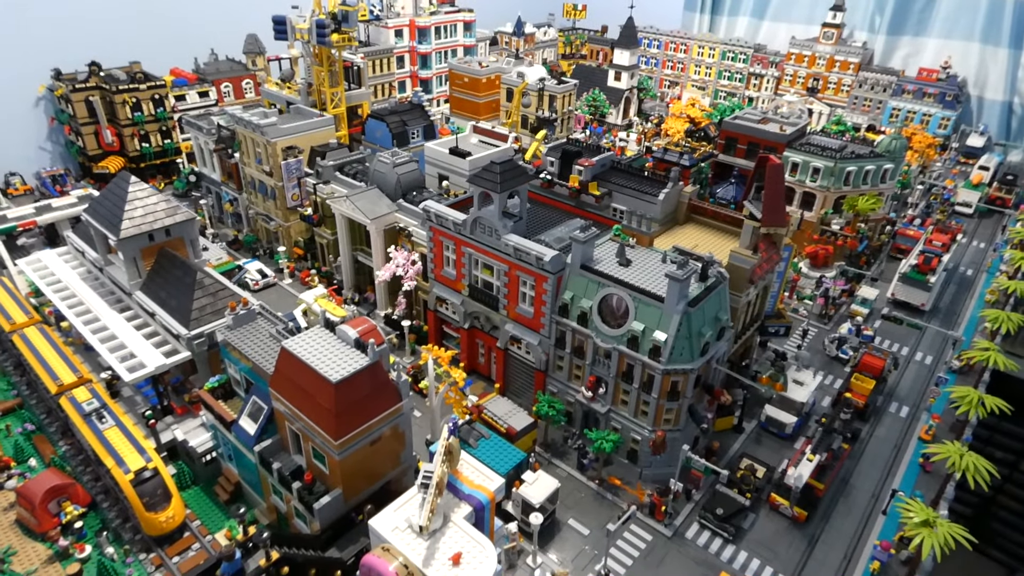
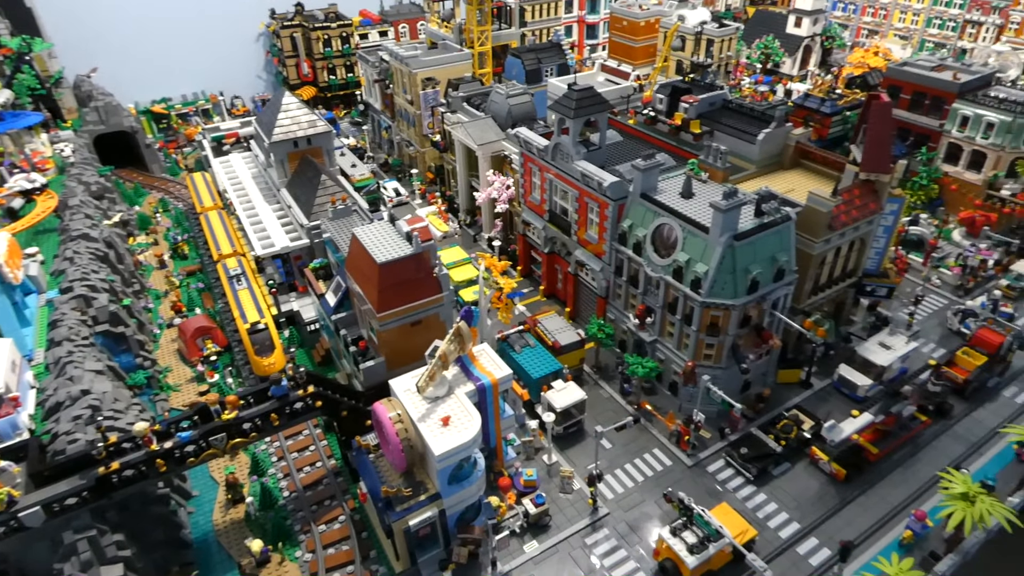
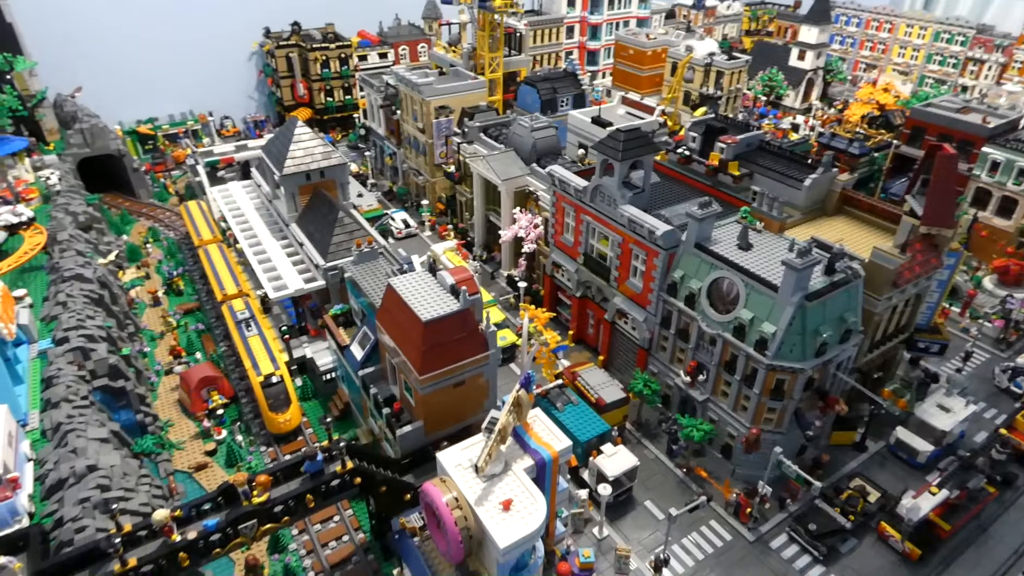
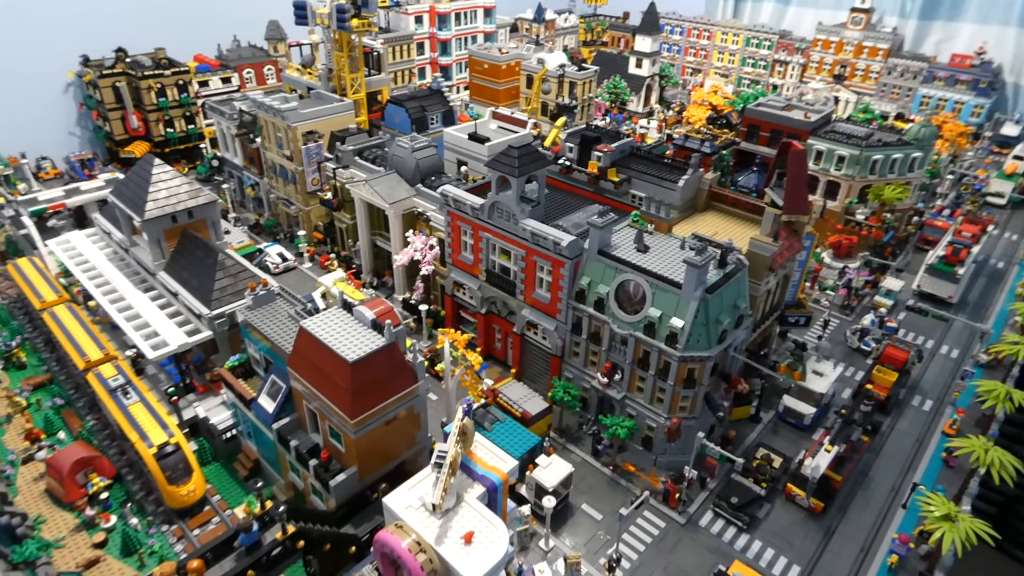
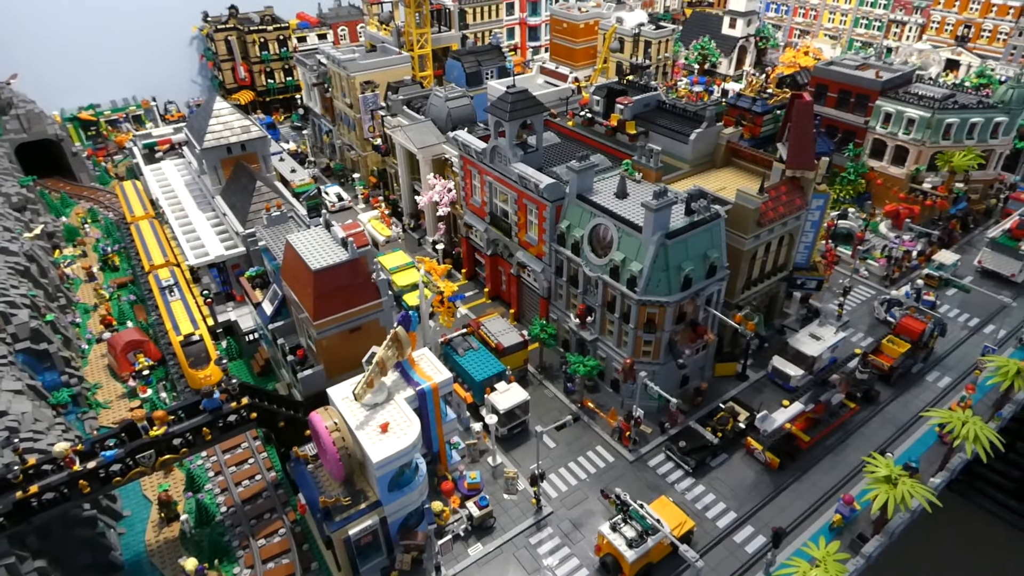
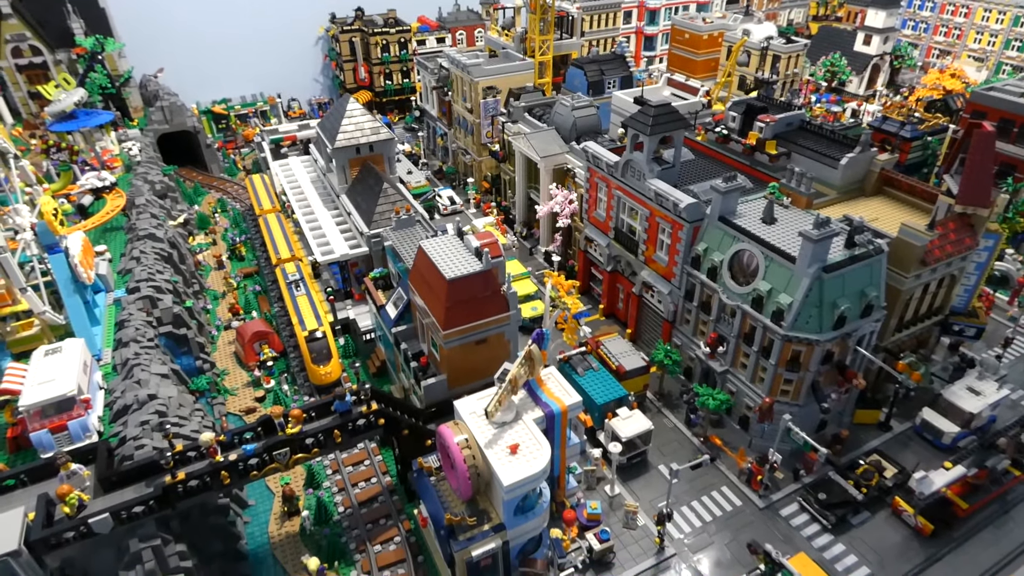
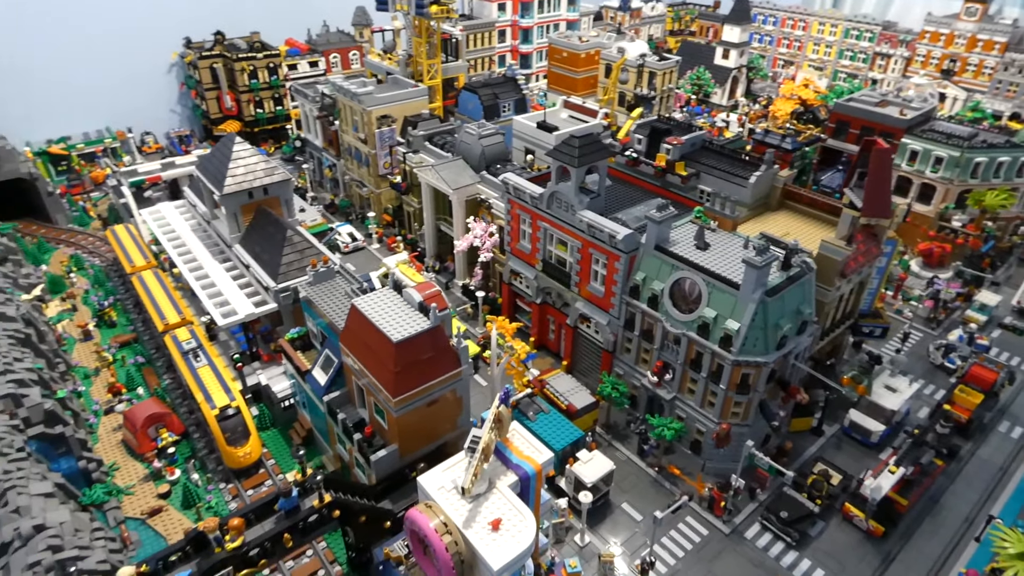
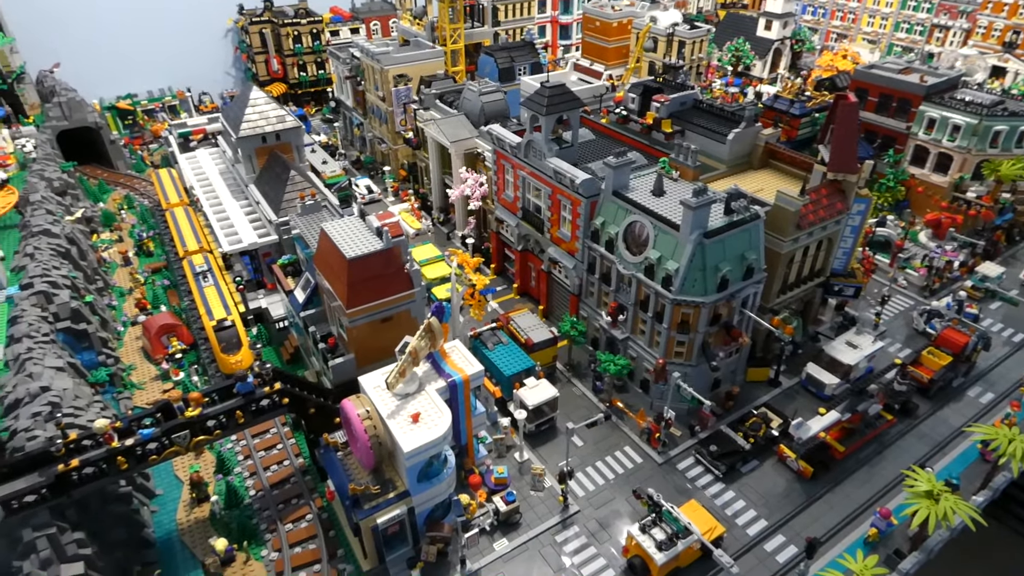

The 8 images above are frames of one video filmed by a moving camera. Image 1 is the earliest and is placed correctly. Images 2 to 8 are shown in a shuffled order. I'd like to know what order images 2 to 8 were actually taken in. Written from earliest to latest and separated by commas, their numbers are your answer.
4, 7, 3, 6, 2, 5, 8
